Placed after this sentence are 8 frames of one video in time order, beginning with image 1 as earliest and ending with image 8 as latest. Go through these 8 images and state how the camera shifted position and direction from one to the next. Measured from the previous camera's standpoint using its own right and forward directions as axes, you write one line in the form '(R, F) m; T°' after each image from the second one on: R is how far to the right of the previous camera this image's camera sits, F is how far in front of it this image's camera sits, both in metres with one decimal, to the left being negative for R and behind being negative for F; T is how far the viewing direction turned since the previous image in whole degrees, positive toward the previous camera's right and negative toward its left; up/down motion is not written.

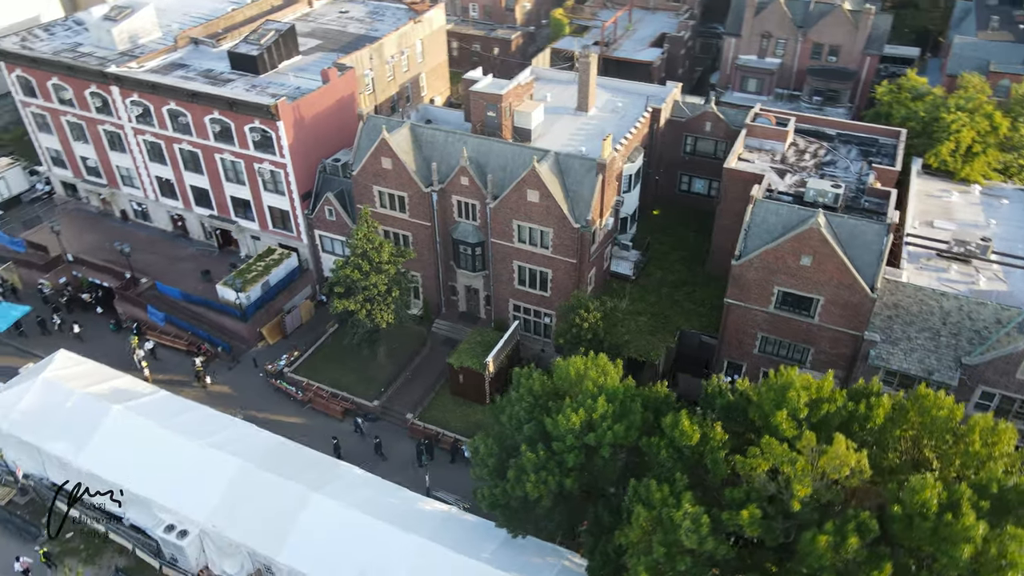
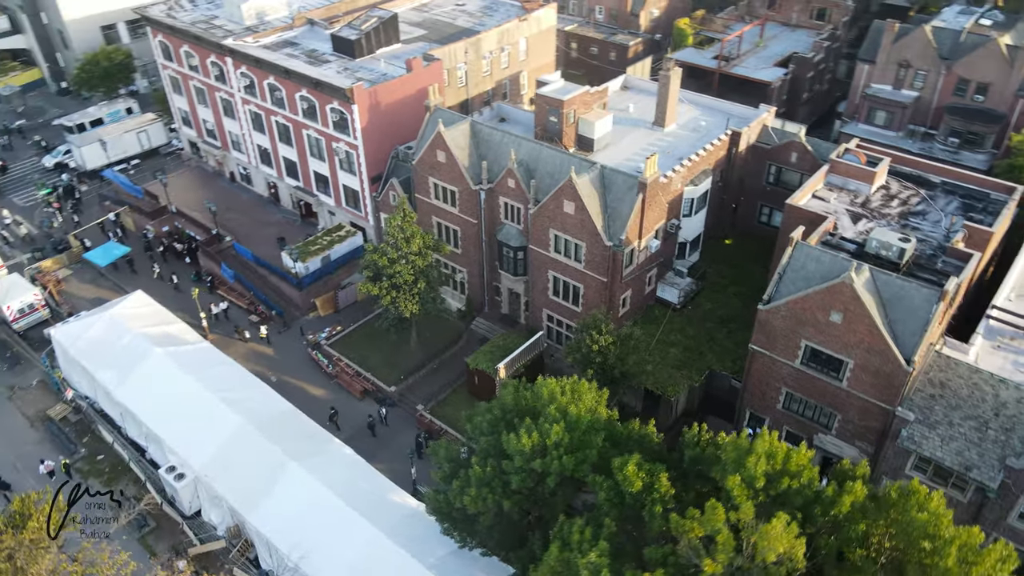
(+7.3, +1.6) m; -12°
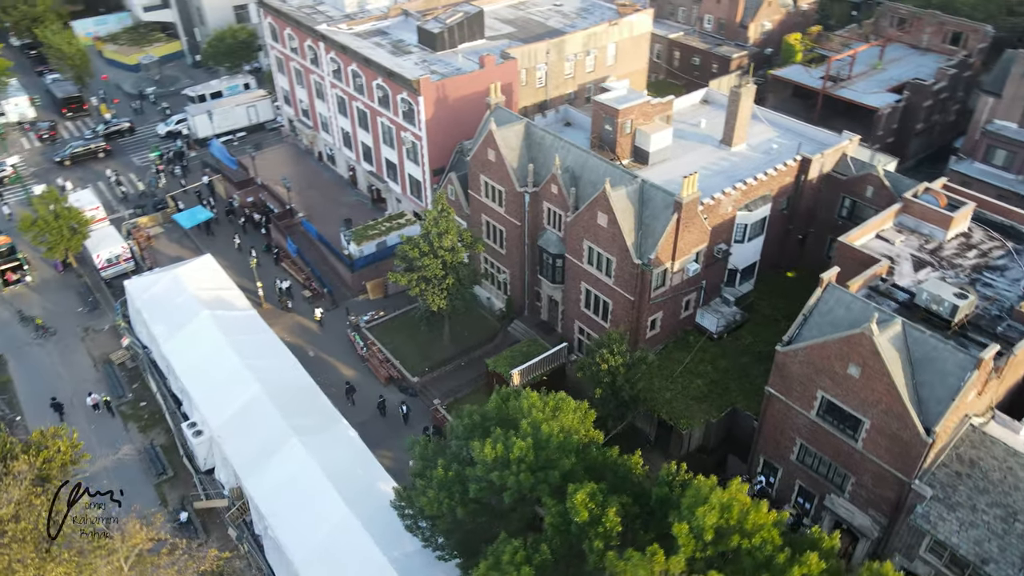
(+5.5, +1.1) m; -9°
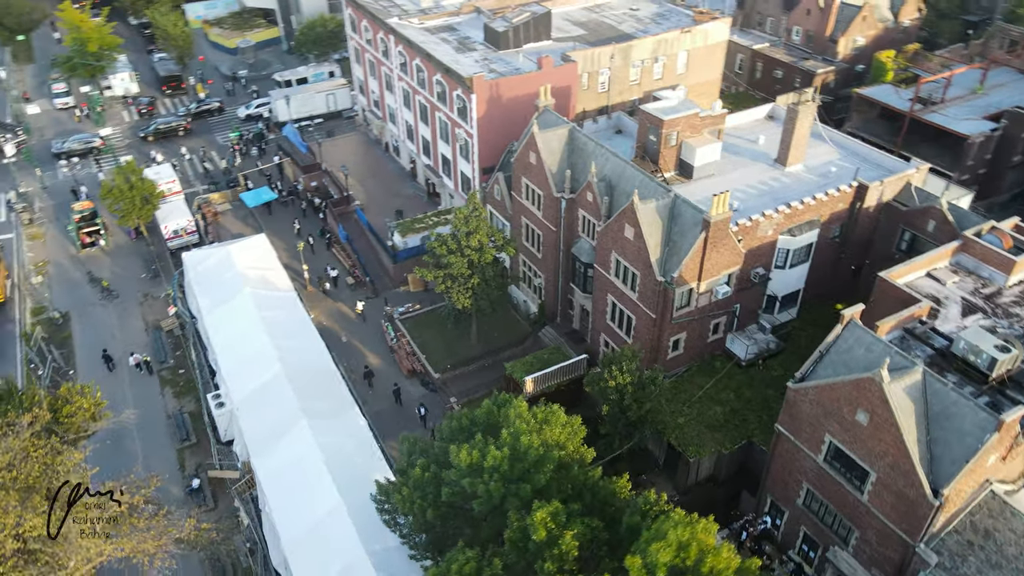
(+3.9, +0.8) m; -7°
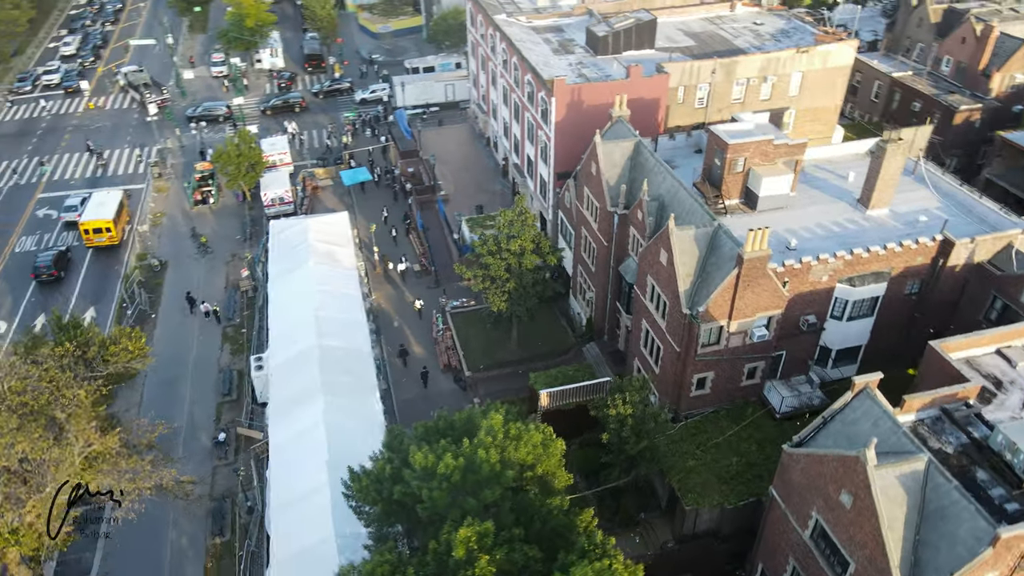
(+6.3, +1.4) m; -11°
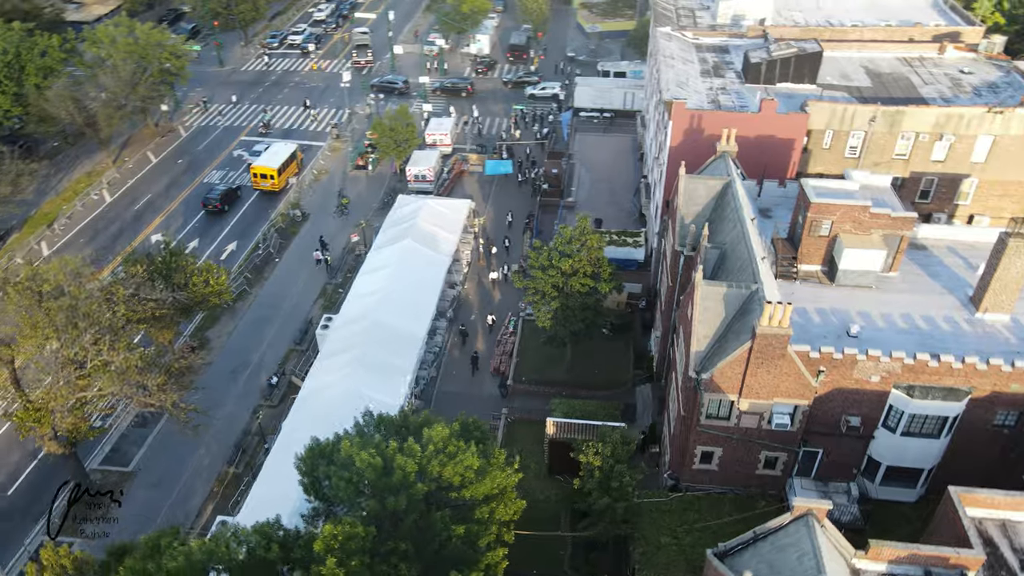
(+9.9, +2.6) m; -17°
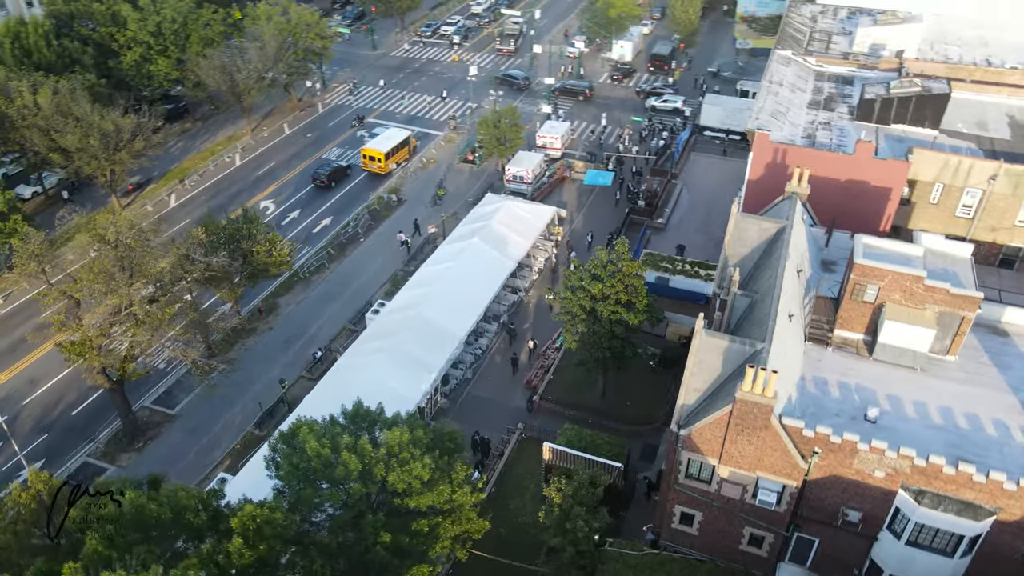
(+7.0, +1.6) m; -12°
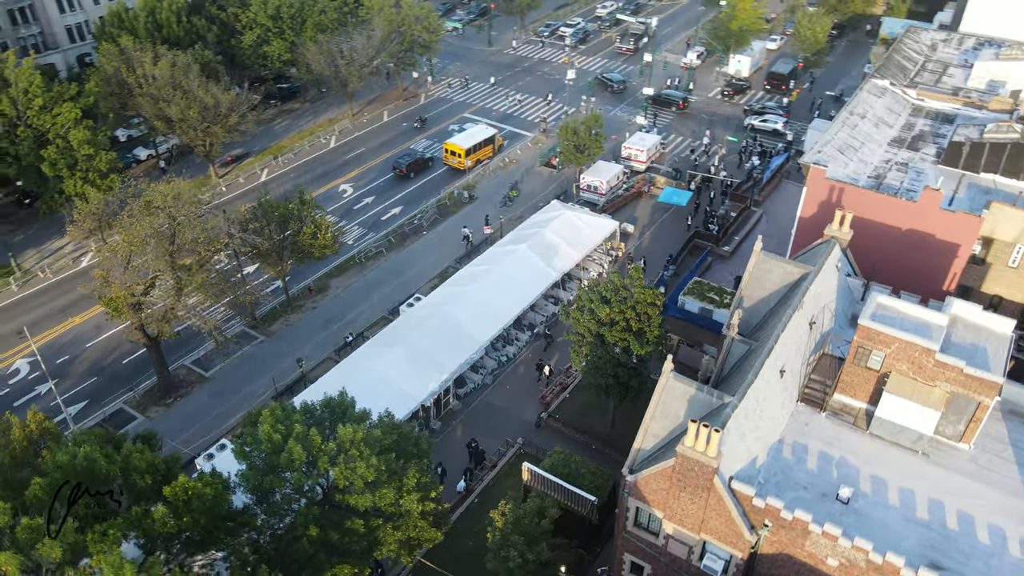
(+6.3, +1.3) m; -10°
